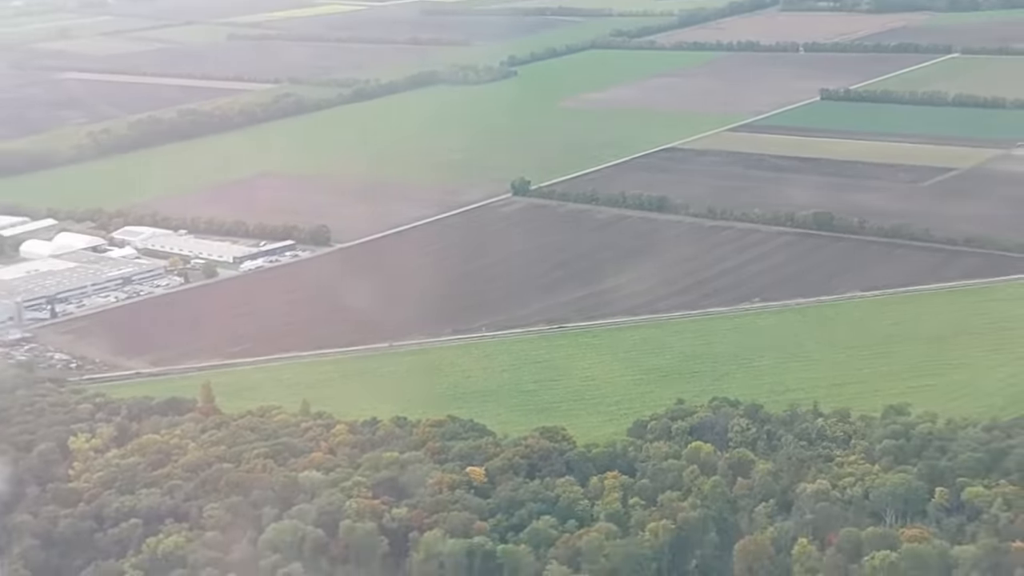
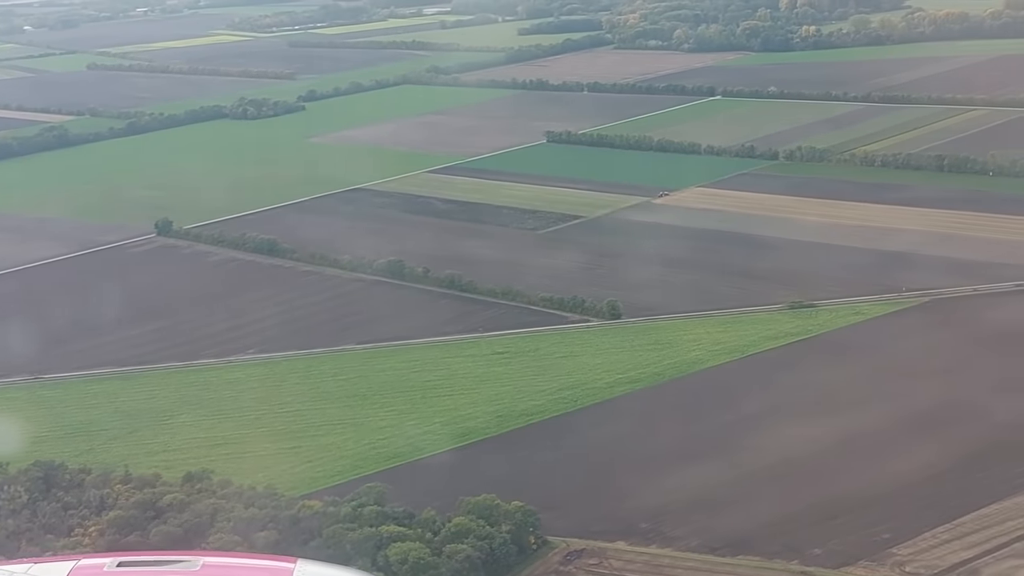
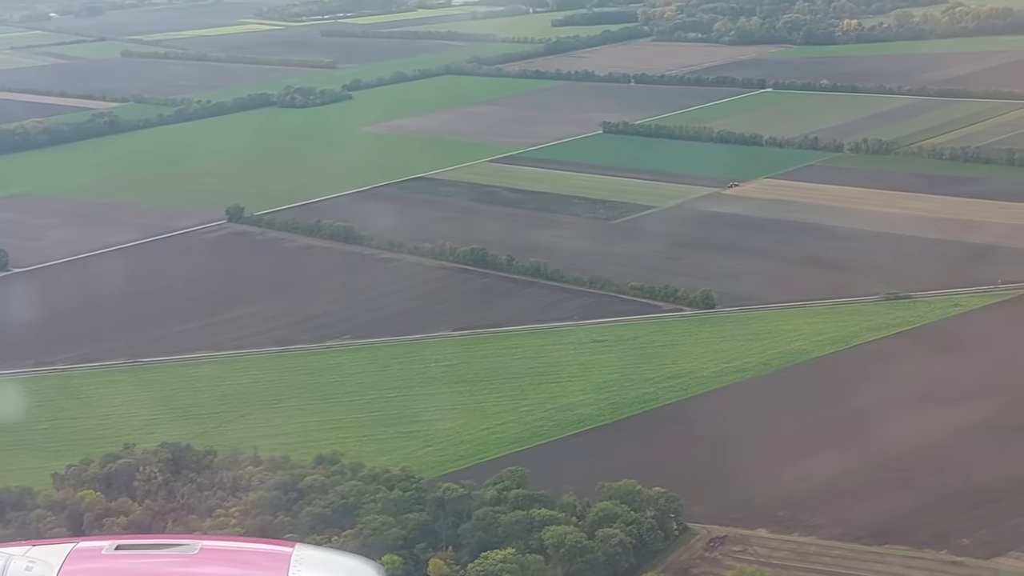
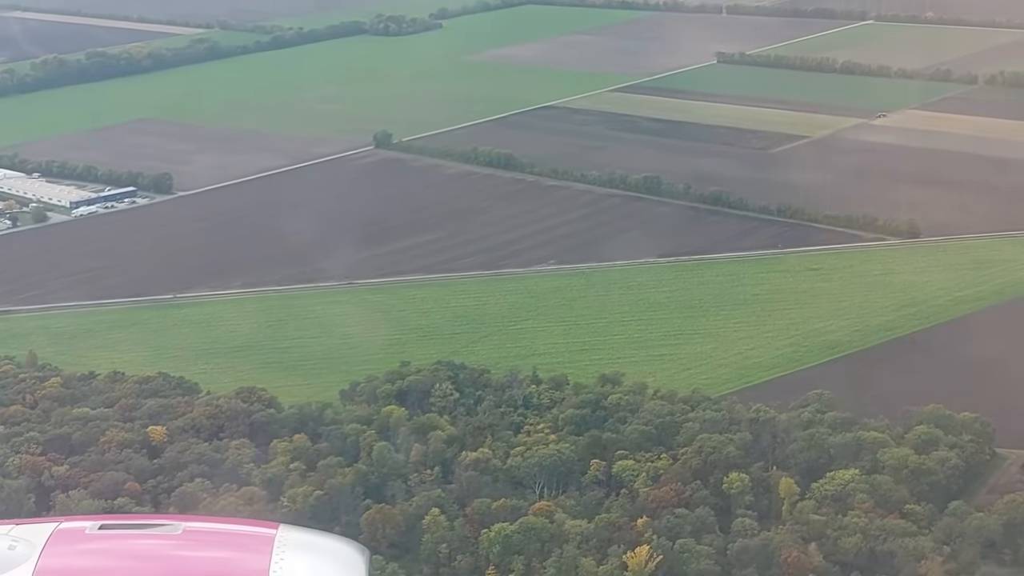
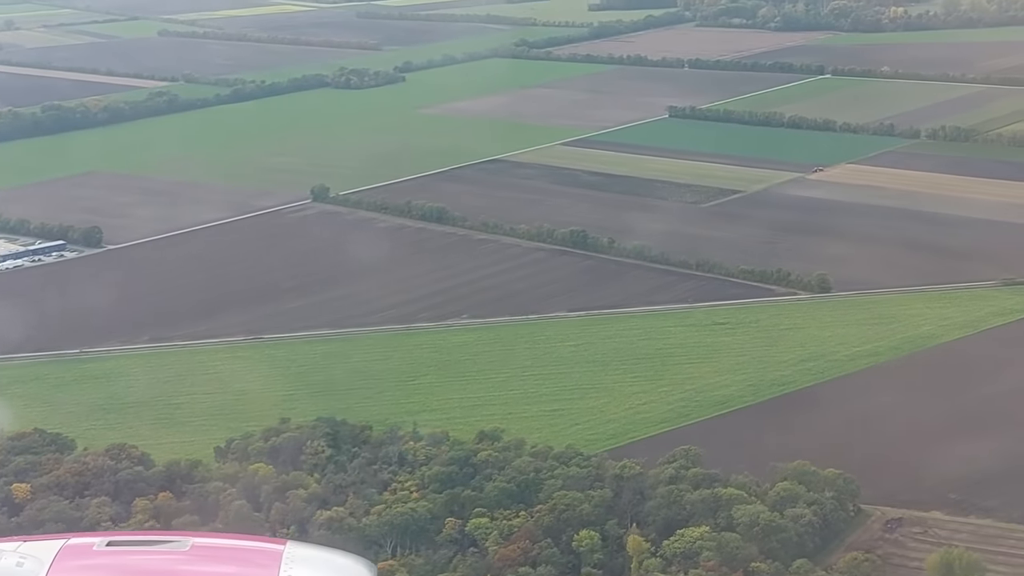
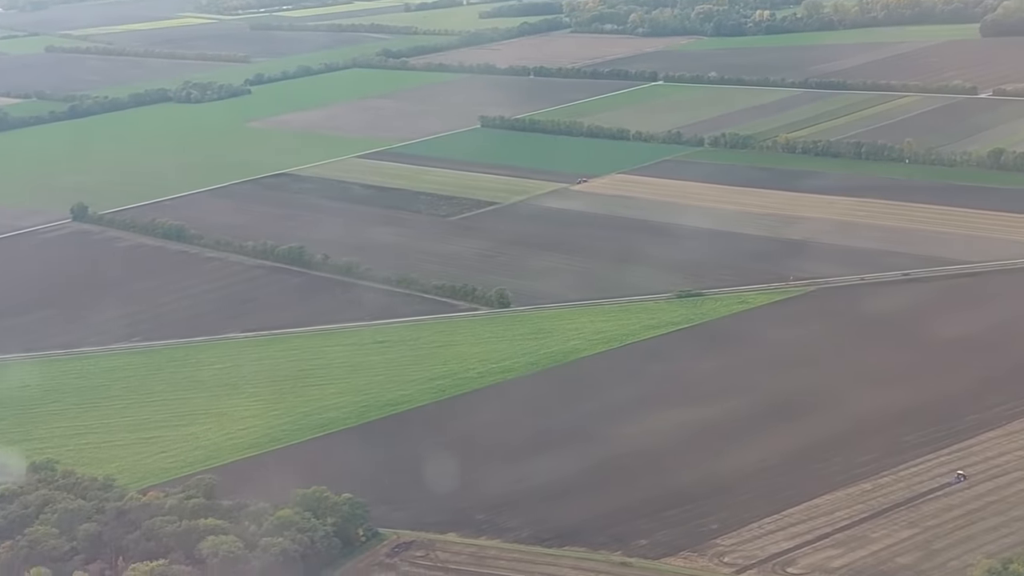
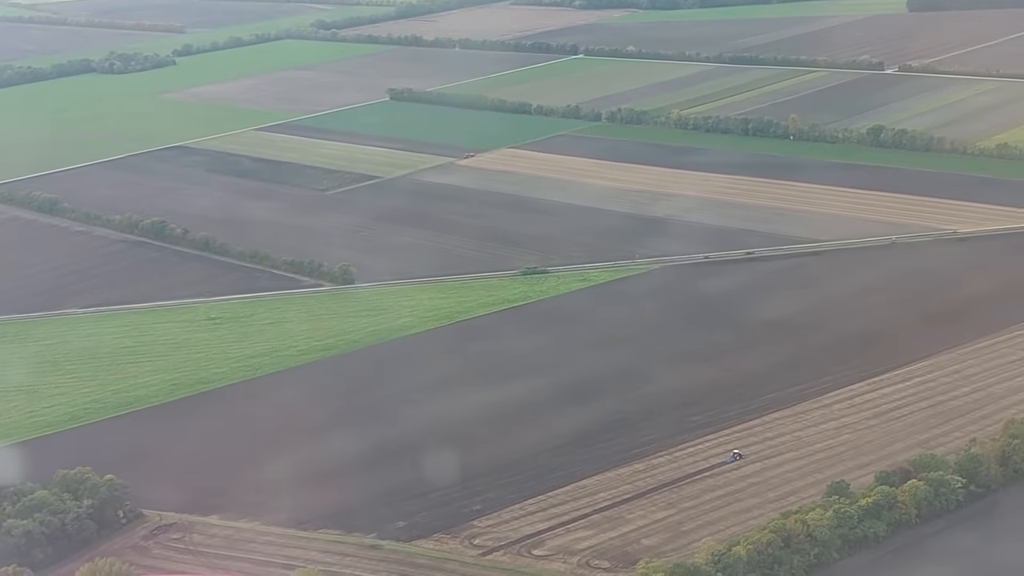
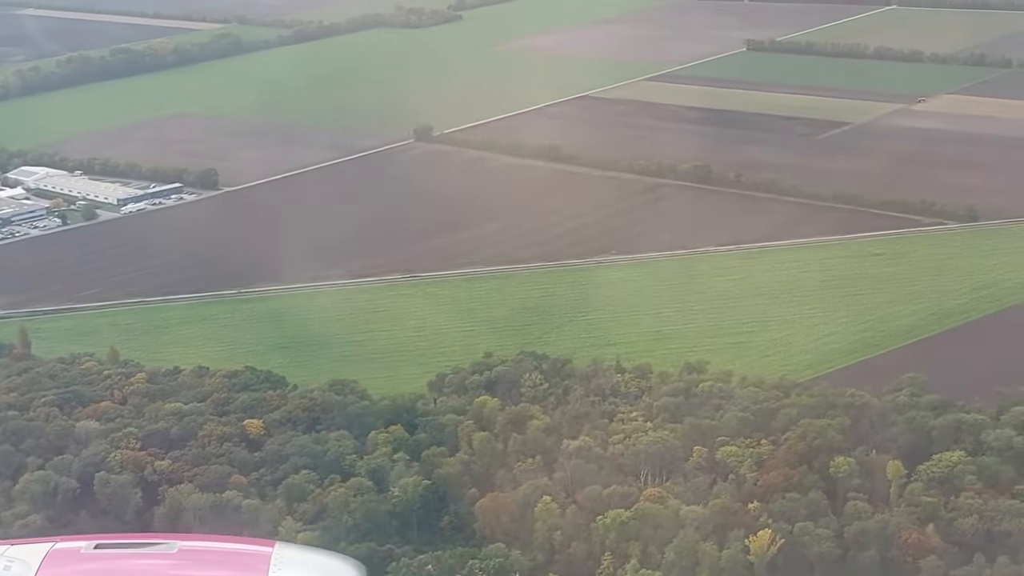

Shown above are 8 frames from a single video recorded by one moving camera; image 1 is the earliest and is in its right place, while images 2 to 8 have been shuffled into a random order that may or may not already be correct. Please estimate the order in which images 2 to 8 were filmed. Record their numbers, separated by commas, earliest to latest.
8, 4, 5, 3, 2, 6, 7
